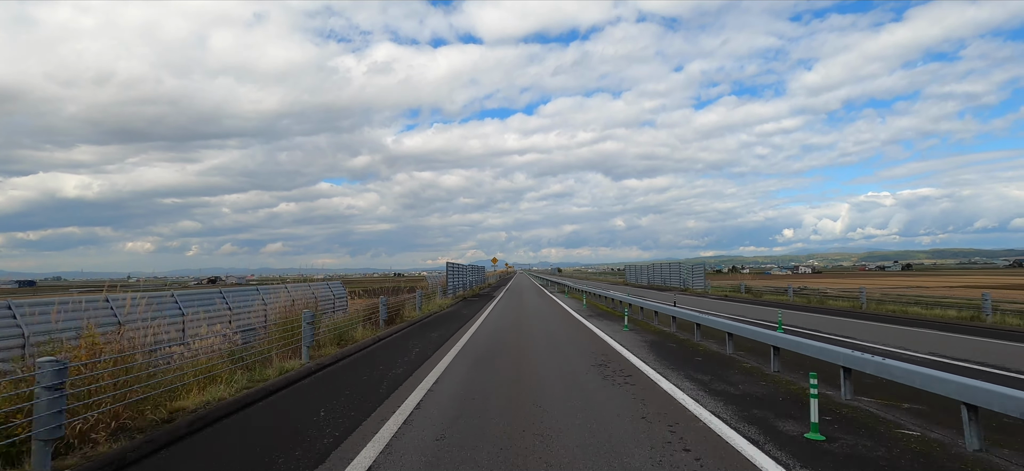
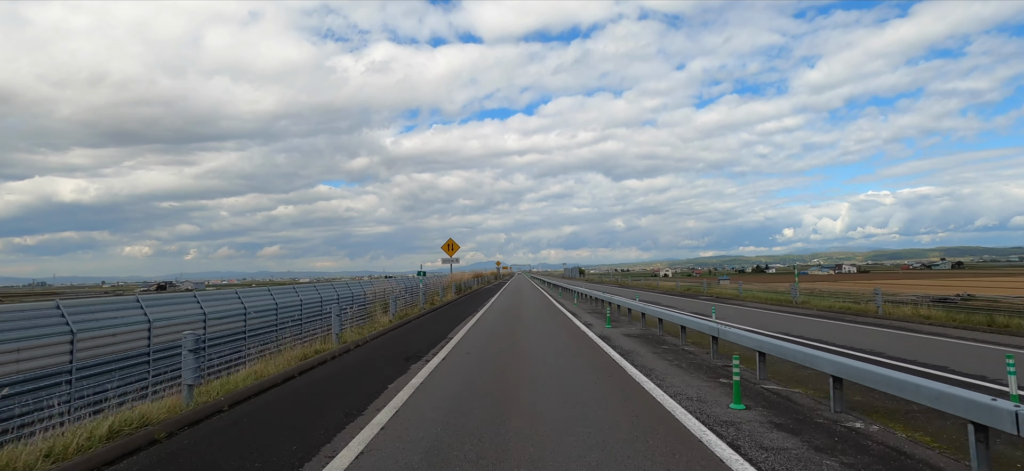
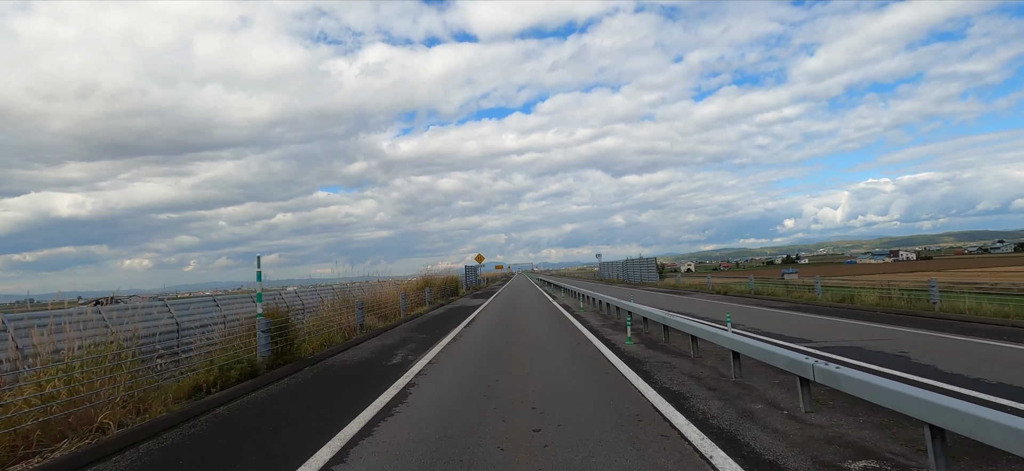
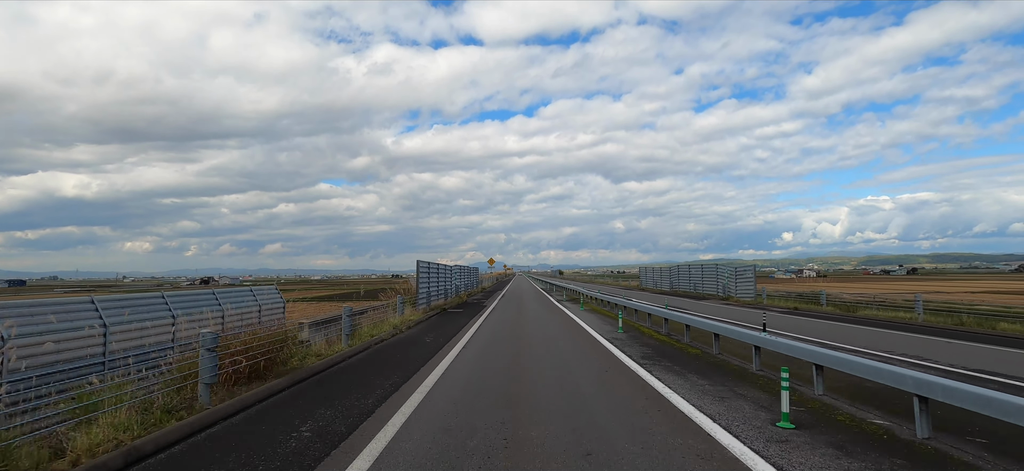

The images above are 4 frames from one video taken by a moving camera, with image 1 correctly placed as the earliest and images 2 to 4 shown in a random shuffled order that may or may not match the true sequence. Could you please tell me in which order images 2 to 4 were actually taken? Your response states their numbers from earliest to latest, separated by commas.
4, 2, 3
